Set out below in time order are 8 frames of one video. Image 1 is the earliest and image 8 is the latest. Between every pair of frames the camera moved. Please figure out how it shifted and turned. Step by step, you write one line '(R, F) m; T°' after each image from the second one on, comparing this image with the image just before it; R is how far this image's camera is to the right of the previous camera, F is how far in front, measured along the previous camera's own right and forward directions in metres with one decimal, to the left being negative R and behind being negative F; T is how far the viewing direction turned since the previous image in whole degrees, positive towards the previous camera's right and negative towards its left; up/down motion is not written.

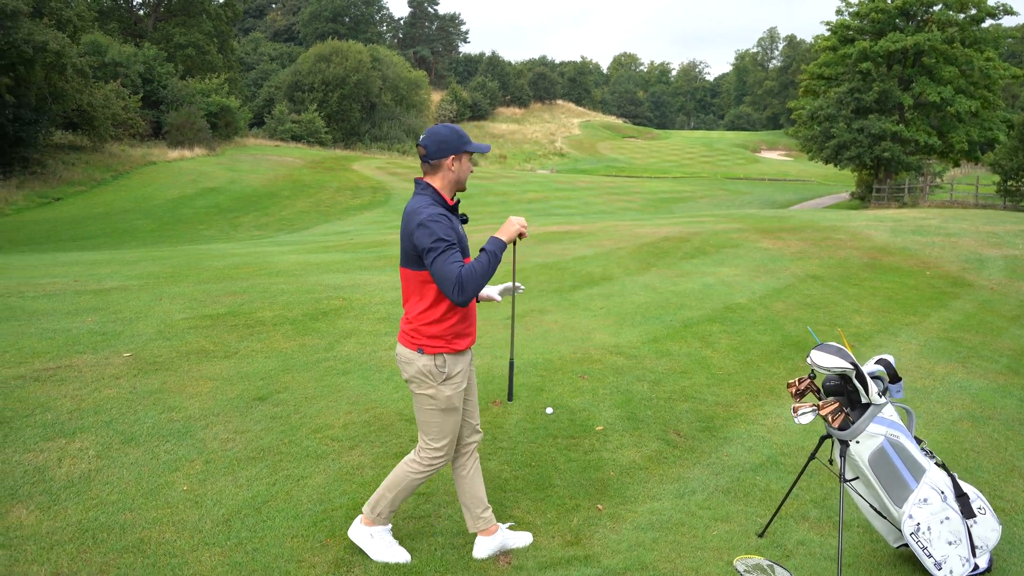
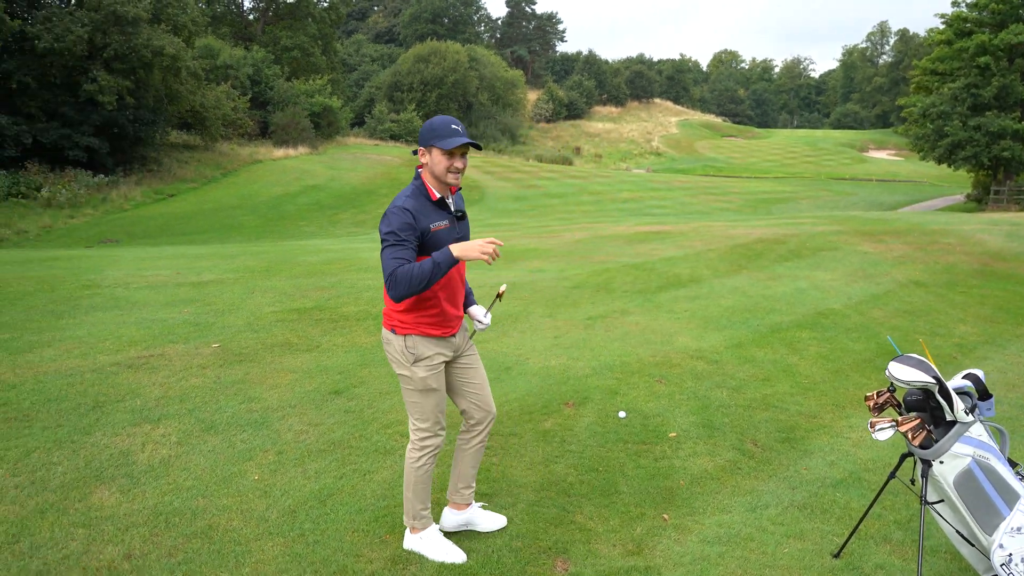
(+0.1, +0.1) m; -6°
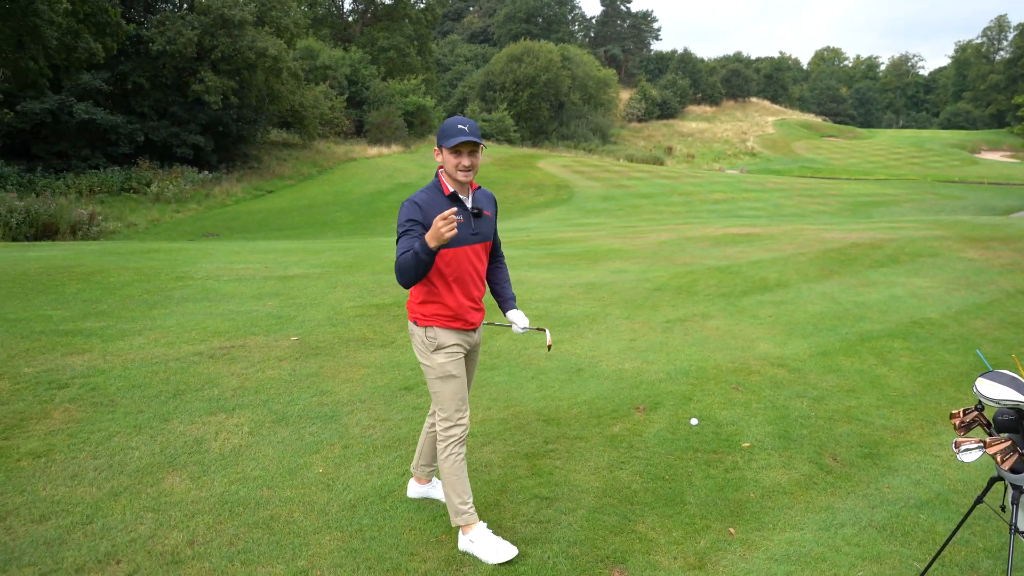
(+0.1, +0.1) m; -6°
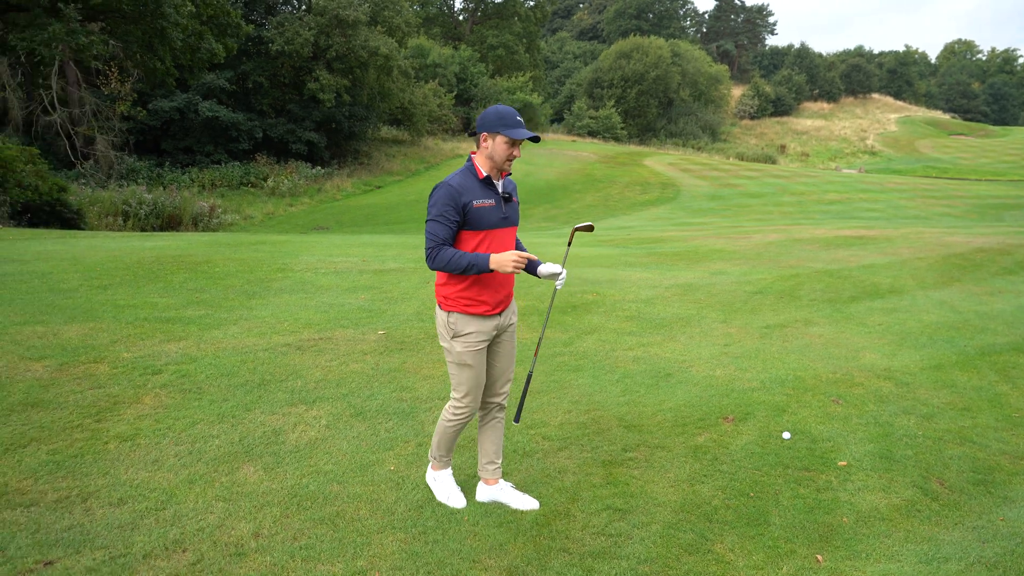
(+0.1, +0.1) m; -7°
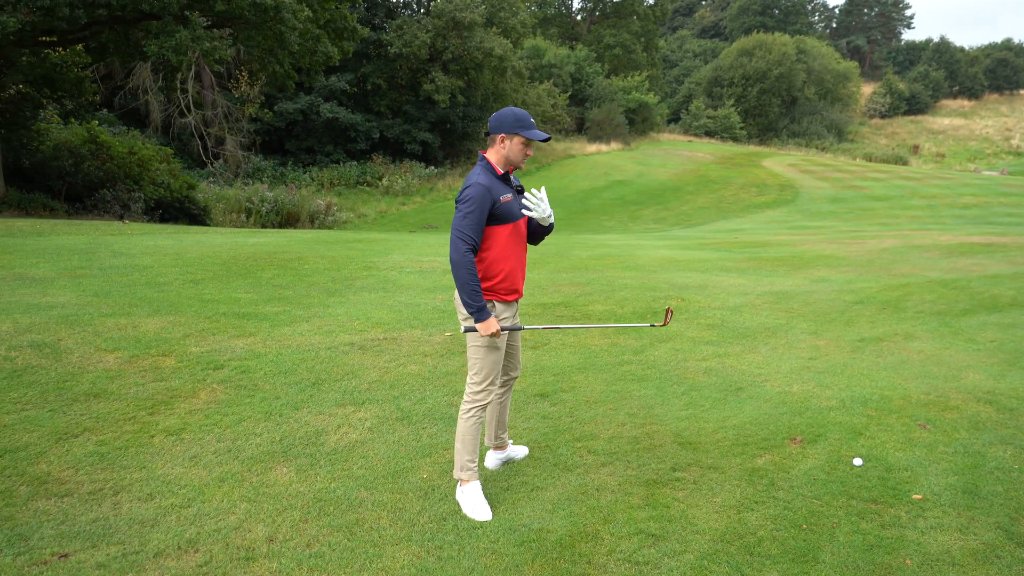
(+0.3, +0.2) m; -8°
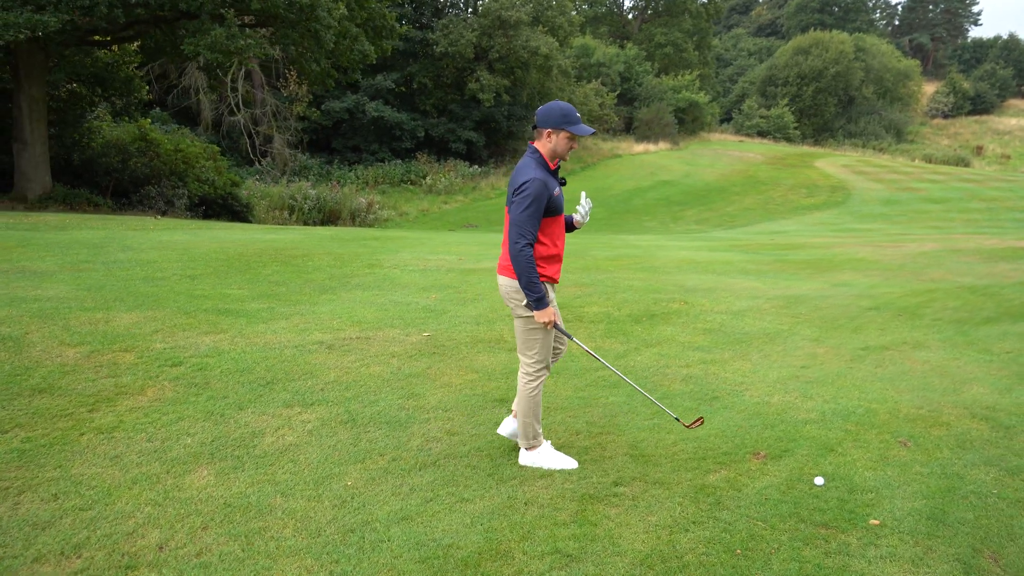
(+0.5, +0.2) m; -4°
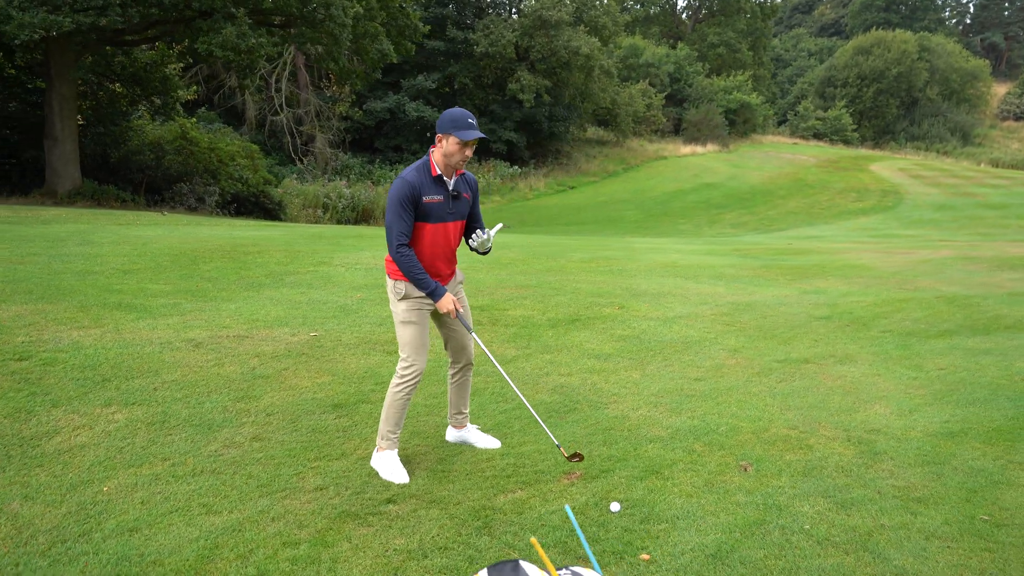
(+1.2, +0.3) m; -4°
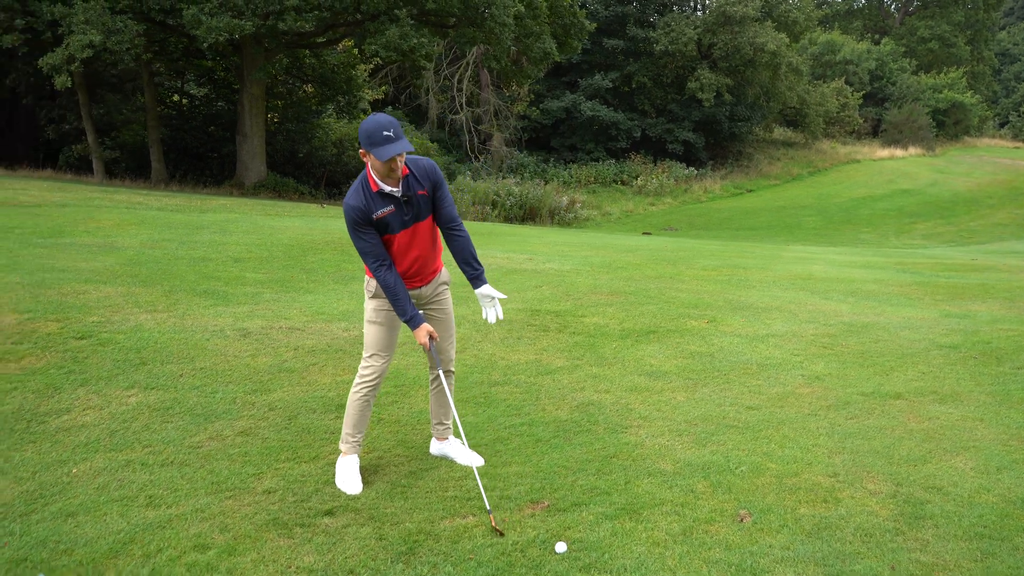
(+0.9, +0.4) m; -13°
